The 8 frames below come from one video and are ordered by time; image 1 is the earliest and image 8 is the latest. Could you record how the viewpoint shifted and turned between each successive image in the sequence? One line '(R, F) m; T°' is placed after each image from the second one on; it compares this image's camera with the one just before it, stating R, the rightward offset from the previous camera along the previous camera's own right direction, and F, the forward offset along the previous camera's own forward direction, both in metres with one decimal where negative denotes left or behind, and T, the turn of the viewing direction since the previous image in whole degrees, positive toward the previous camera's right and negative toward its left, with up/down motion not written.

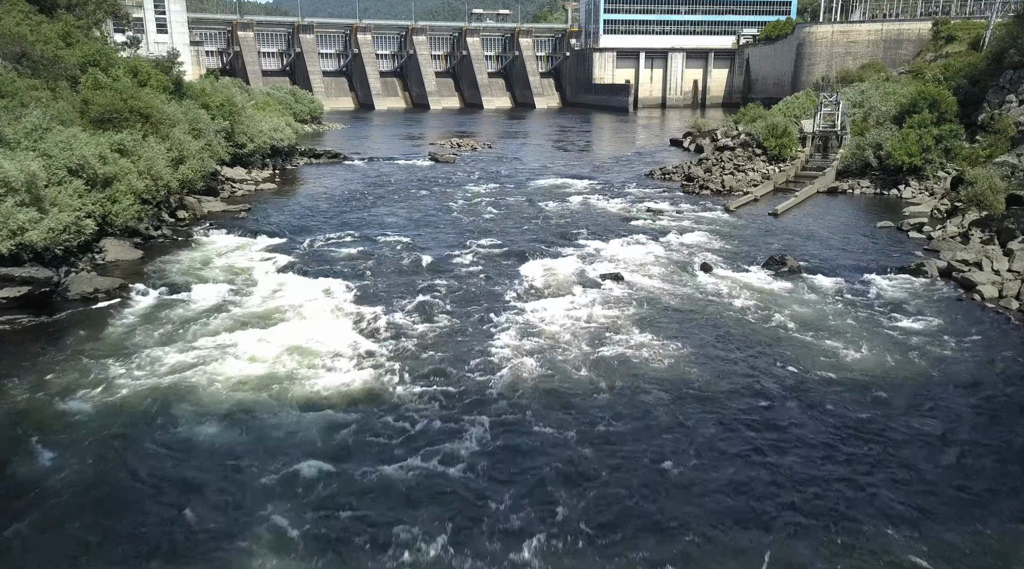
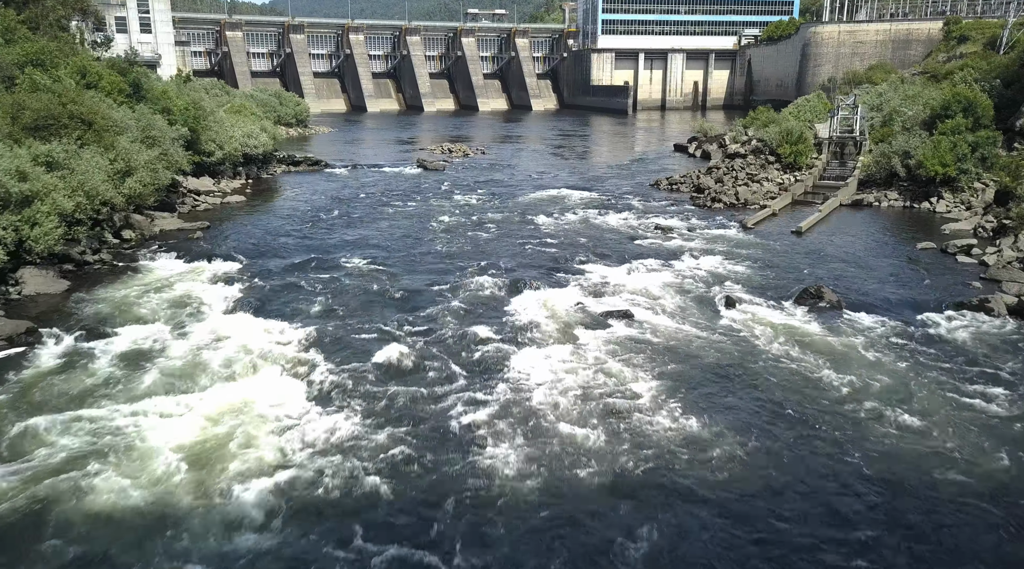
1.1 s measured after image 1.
(+0.2, +3.7) m; 0°
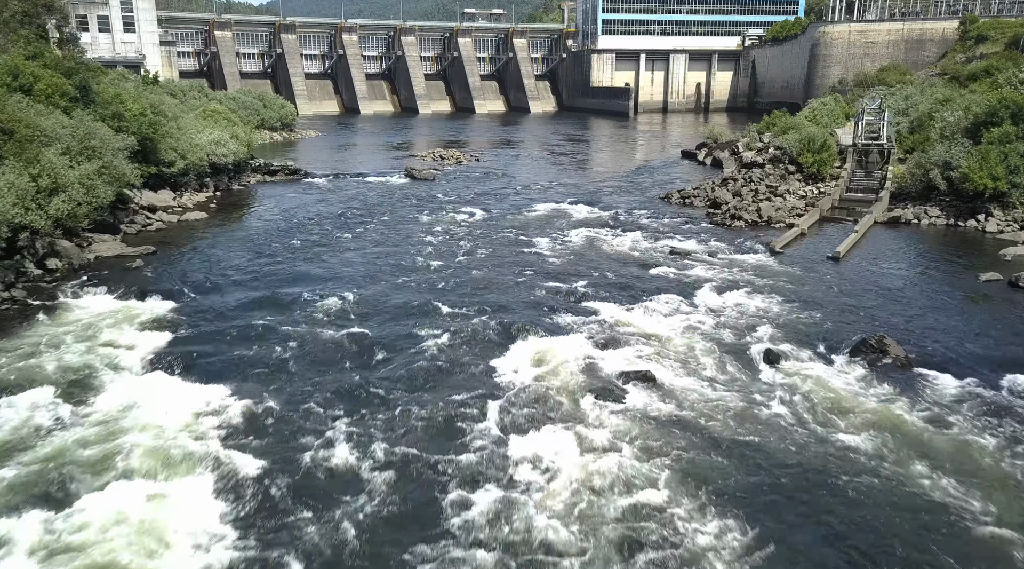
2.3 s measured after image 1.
(+0.2, +4.0) m; 0°
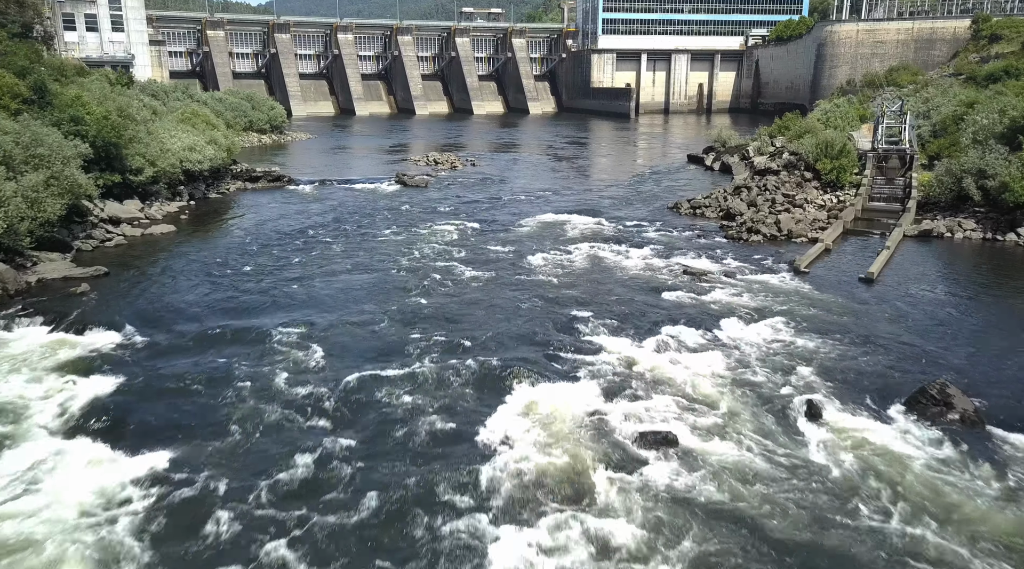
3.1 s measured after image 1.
(+0.1, +2.7) m; 0°
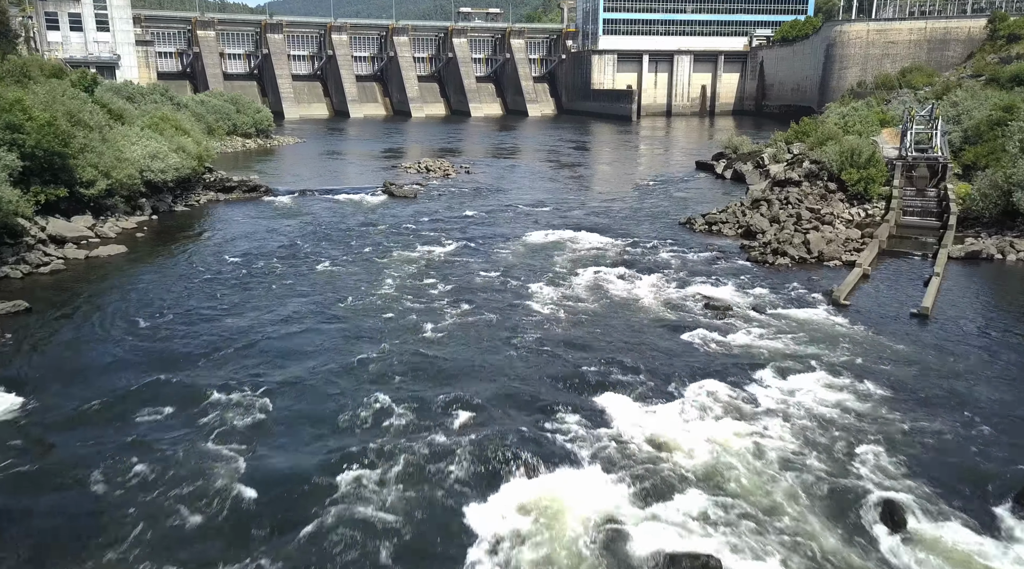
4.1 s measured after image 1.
(+0.1, +3.4) m; 0°
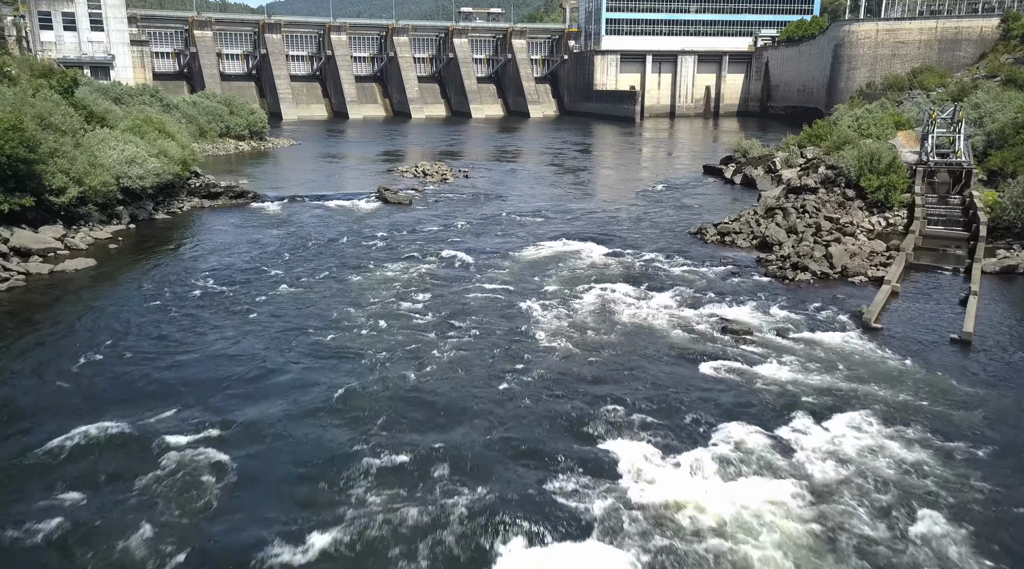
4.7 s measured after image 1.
(+0.1, +1.9) m; 0°
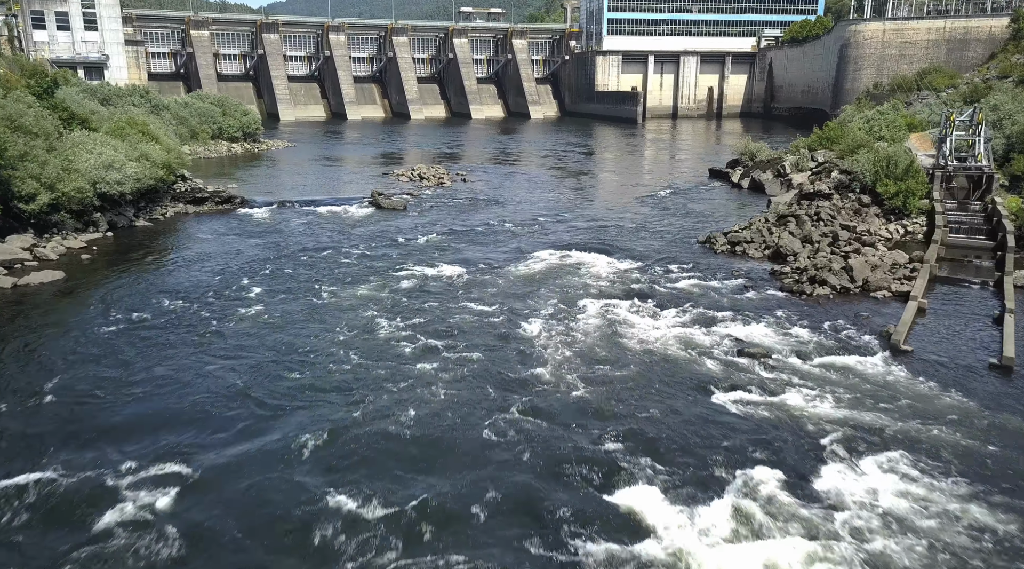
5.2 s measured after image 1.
(+0.1, +1.6) m; 0°
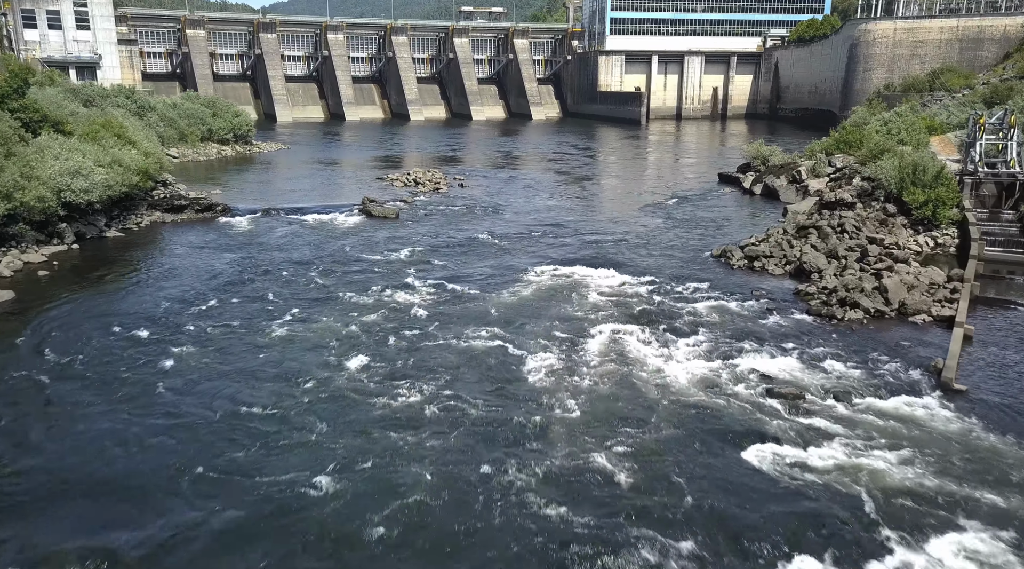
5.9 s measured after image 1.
(+0.1, +2.2) m; 0°
